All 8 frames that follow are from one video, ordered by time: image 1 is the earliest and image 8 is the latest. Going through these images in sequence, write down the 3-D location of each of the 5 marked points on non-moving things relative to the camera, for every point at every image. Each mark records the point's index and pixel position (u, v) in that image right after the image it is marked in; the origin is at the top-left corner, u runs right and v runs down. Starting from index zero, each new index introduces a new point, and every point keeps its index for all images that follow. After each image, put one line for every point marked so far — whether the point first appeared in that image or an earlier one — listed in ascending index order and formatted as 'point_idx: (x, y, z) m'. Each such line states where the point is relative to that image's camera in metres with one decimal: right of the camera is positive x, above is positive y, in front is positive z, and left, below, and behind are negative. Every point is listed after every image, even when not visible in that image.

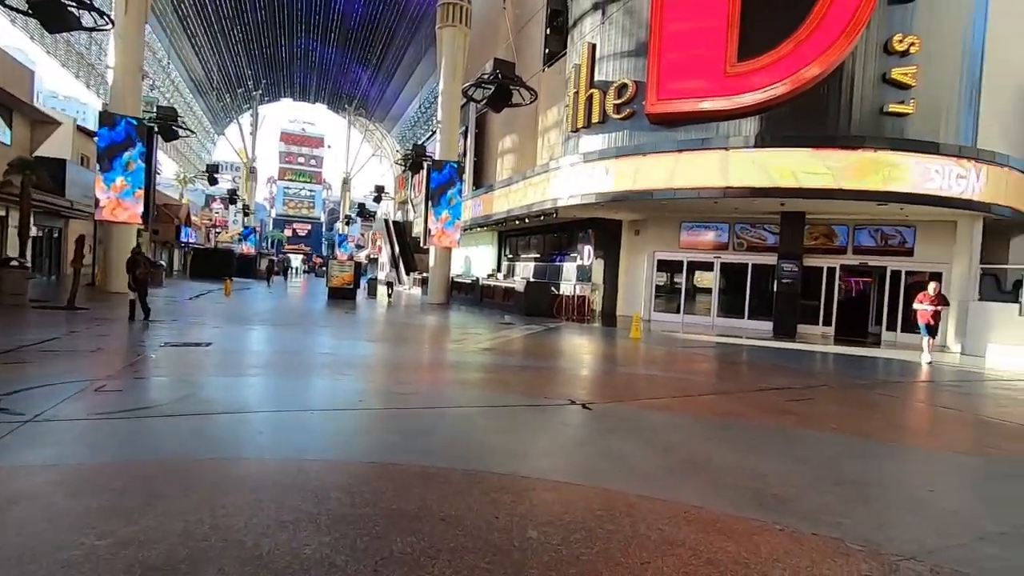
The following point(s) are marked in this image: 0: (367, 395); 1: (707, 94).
0: (-1.8, -1.3, +6.7) m
1: (+5.8, +5.7, +15.7) m
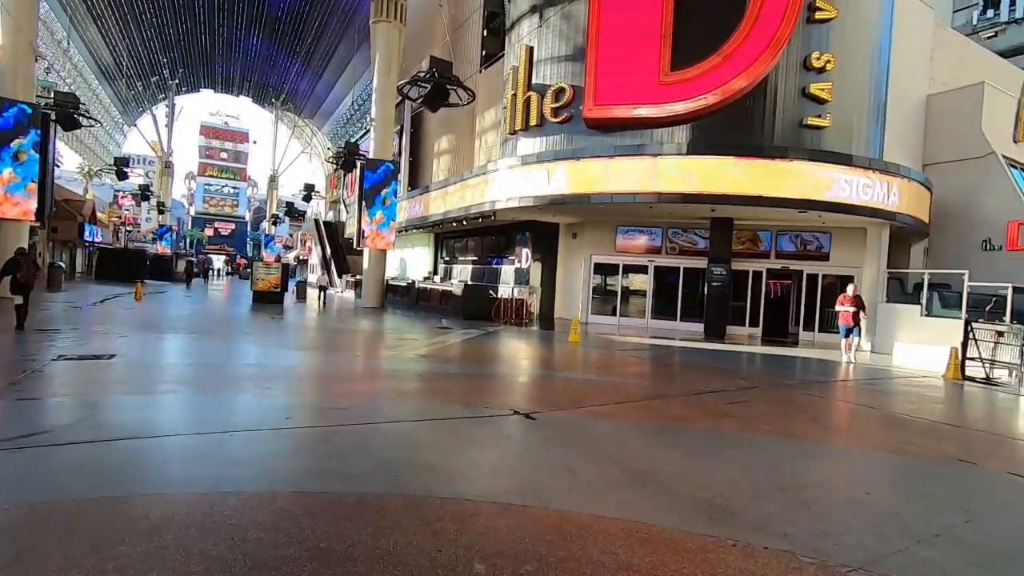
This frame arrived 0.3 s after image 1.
0: (-2.5, -1.4, +6.2) m
1: (+3.9, +5.6, +16.1) m
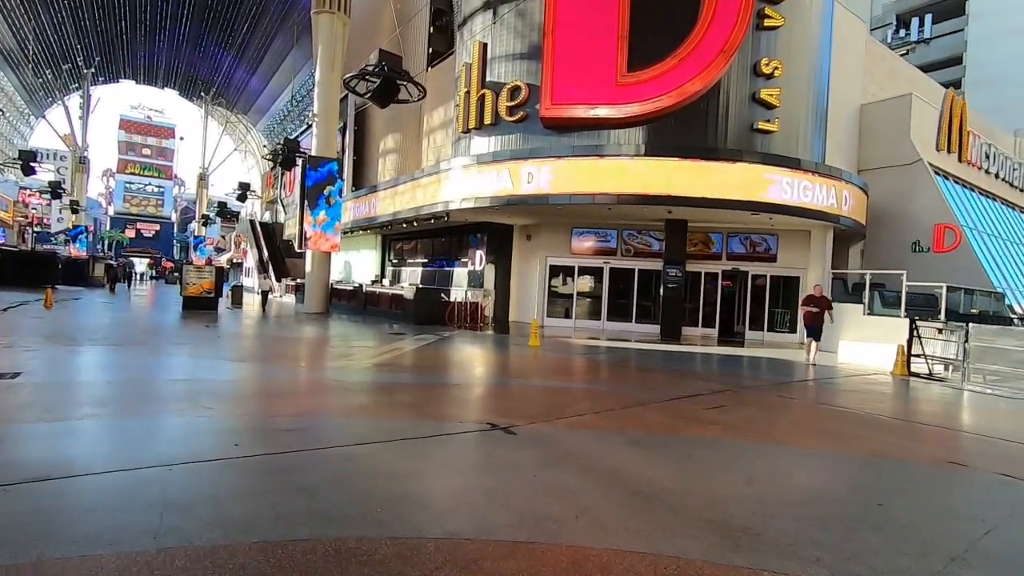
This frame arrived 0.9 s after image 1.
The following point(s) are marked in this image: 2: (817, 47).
0: (-2.7, -1.5, +5.4) m
1: (+2.6, +5.5, +15.9) m
2: (+9.7, +7.7, +17.2) m
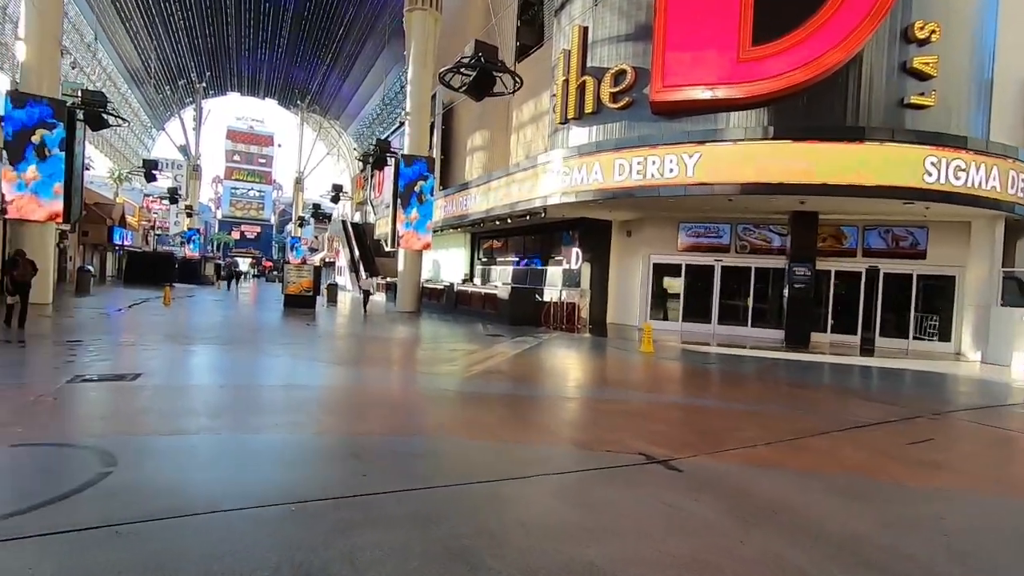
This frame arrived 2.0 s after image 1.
0: (-1.2, -1.5, +4.7) m
1: (+5.5, +5.5, +14.3) m
2: (+12.7, +7.7, +14.5) m
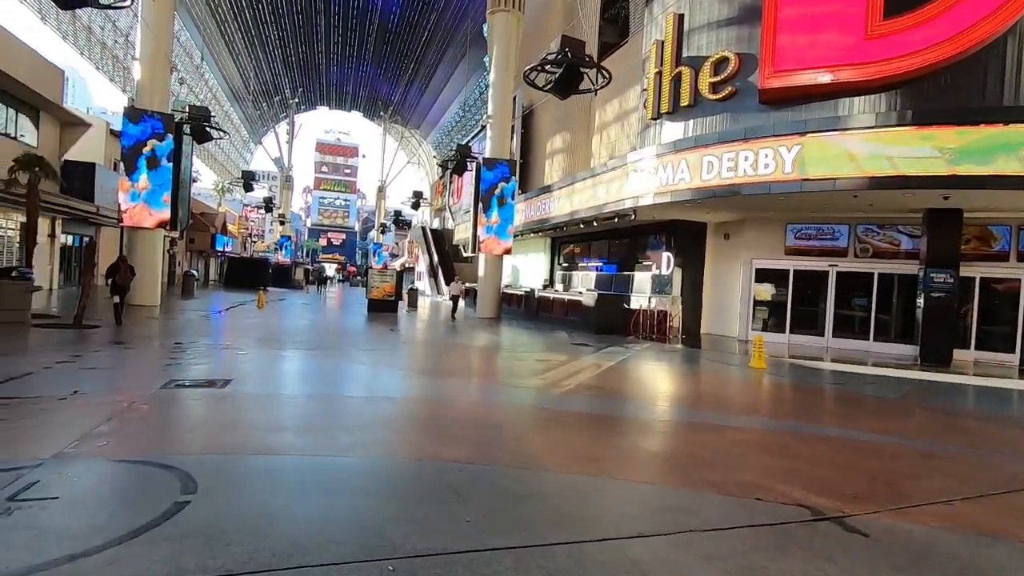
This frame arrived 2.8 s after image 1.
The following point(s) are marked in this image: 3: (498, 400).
0: (-0.3, -1.5, +4.0) m
1: (+7.7, +5.3, +12.7) m
2: (+14.9, +7.4, +11.9) m
3: (-0.2, -1.7, +8.3) m
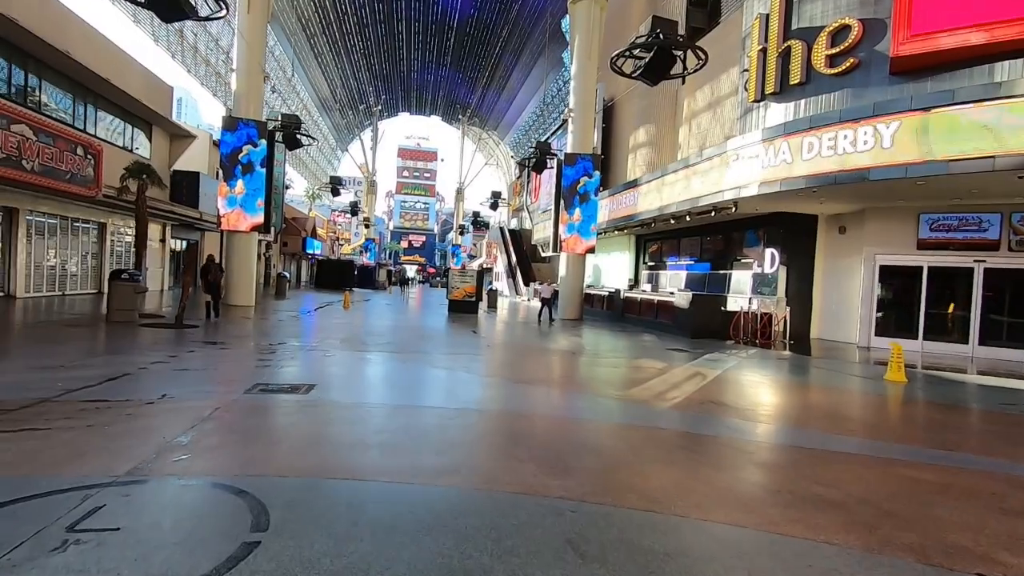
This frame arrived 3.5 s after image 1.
0: (+0.4, -1.6, +3.2) m
1: (+9.6, +5.3, +10.7) m
2: (+16.6, +7.4, +8.9) m
3: (+1.1, -1.7, +7.4) m
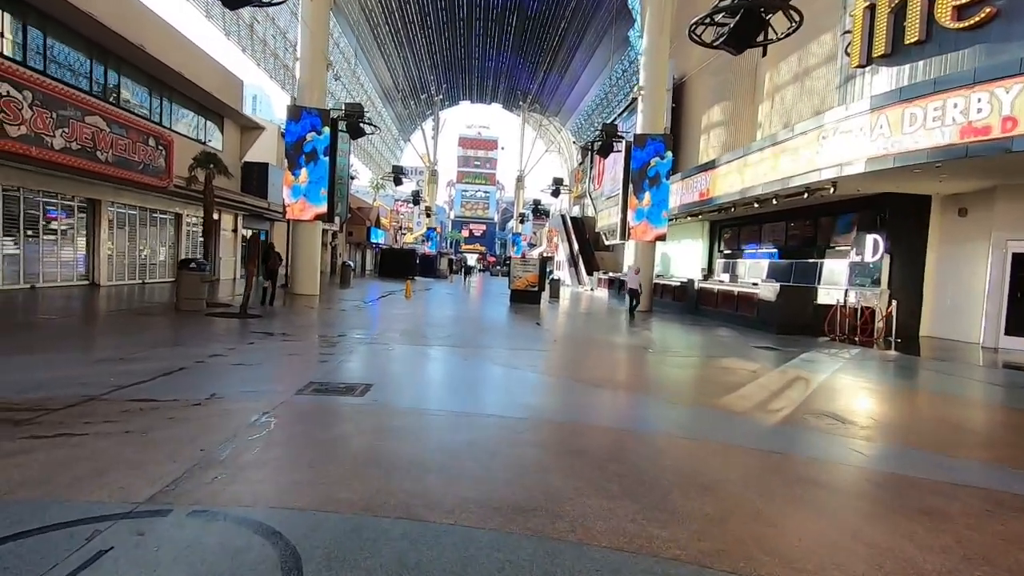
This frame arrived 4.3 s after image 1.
0: (+0.9, -1.5, +2.2) m
1: (+10.9, +5.4, +8.6) m
2: (+17.6, +7.5, +6.0) m
3: (+2.1, -1.6, +6.4) m
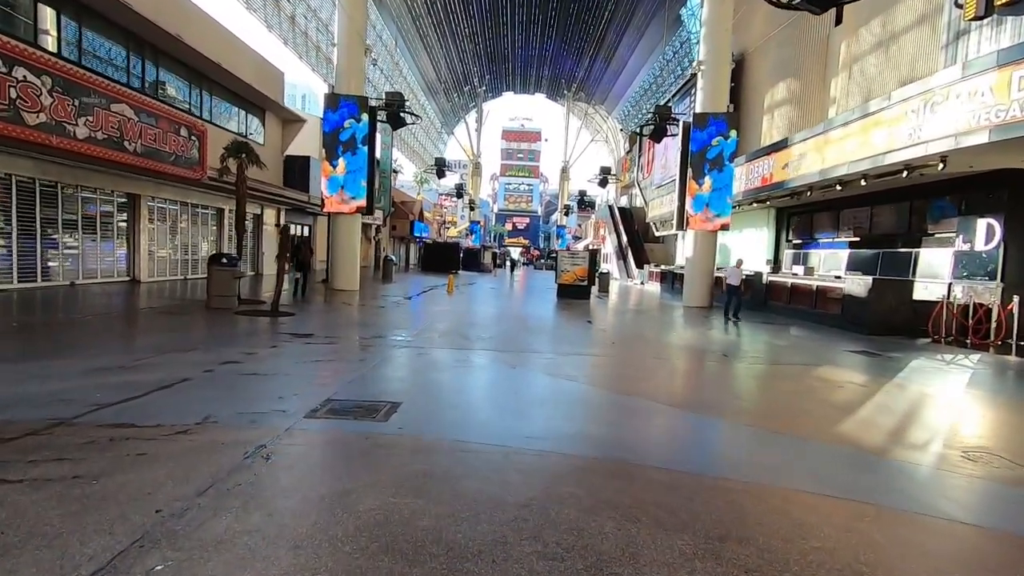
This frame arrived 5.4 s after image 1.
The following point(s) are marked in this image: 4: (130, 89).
0: (+1.1, -1.6, +0.9) m
1: (+11.5, +5.5, +6.3) m
2: (+18.1, +7.6, +3.2) m
3: (+2.6, -1.6, +4.9) m
4: (-8.6, +4.5, +12.1) m
